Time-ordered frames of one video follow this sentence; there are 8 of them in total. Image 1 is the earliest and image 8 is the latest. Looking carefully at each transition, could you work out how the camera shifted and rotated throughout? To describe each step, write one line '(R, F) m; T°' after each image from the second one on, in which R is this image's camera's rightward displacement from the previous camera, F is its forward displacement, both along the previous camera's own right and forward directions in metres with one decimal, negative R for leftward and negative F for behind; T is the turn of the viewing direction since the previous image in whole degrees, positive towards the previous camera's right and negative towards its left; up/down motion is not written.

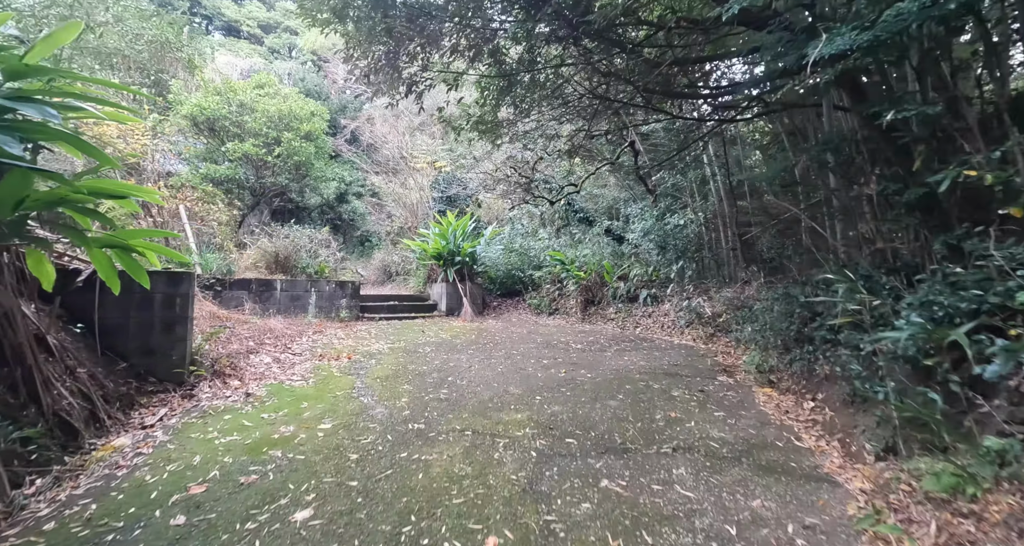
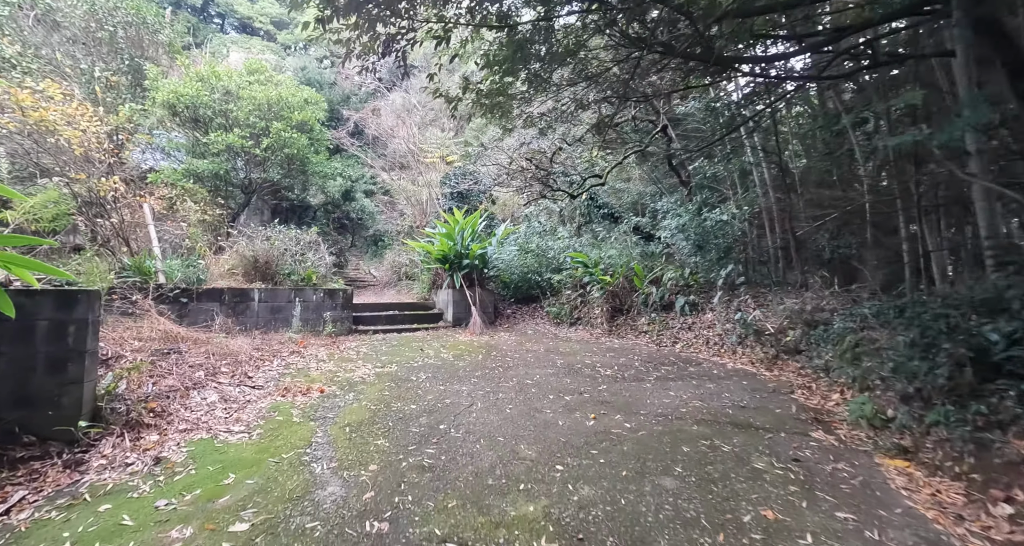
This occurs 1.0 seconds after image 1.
(0.0, +0.9) m; -2°
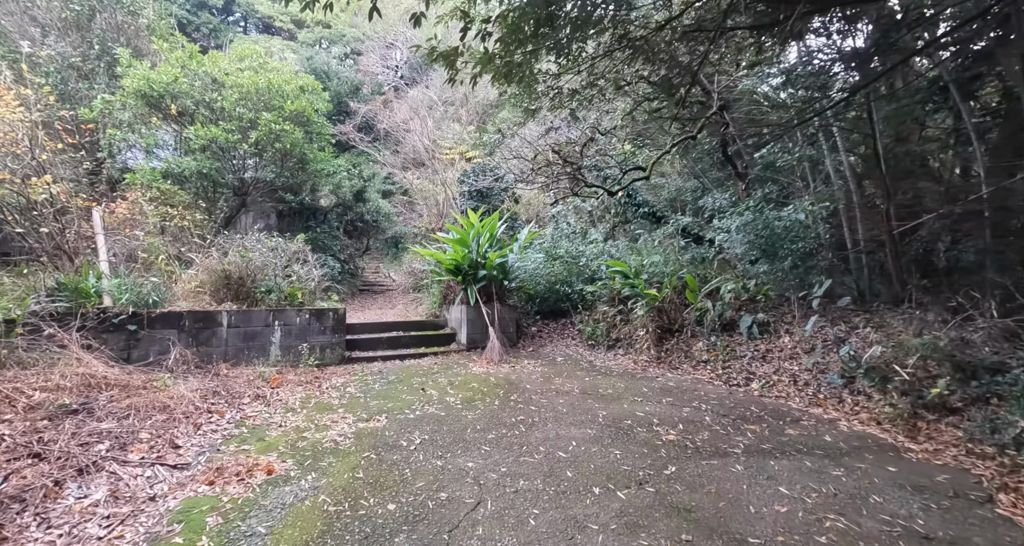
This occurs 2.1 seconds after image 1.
(0.0, +1.0) m; -3°
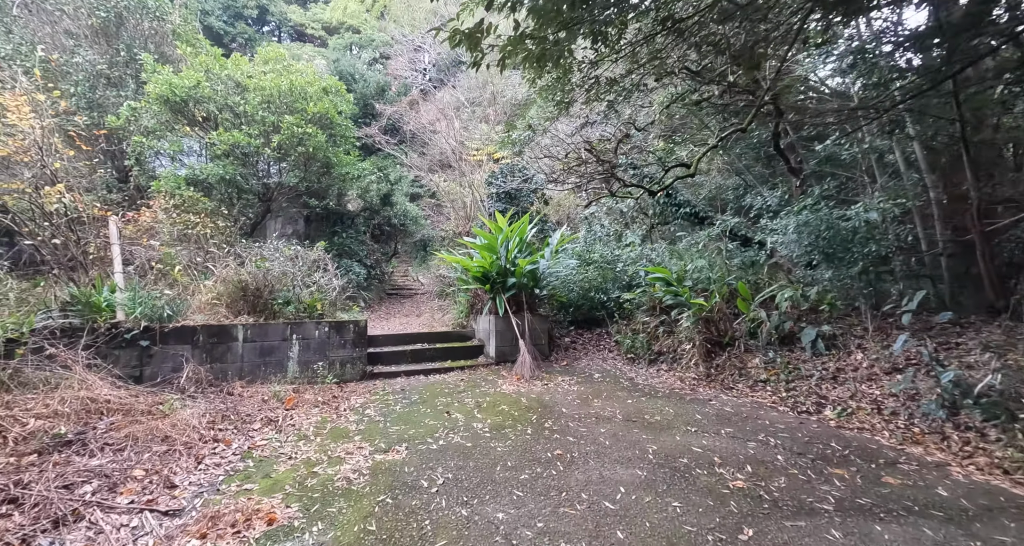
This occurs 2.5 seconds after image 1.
(0.0, +0.4) m; -4°
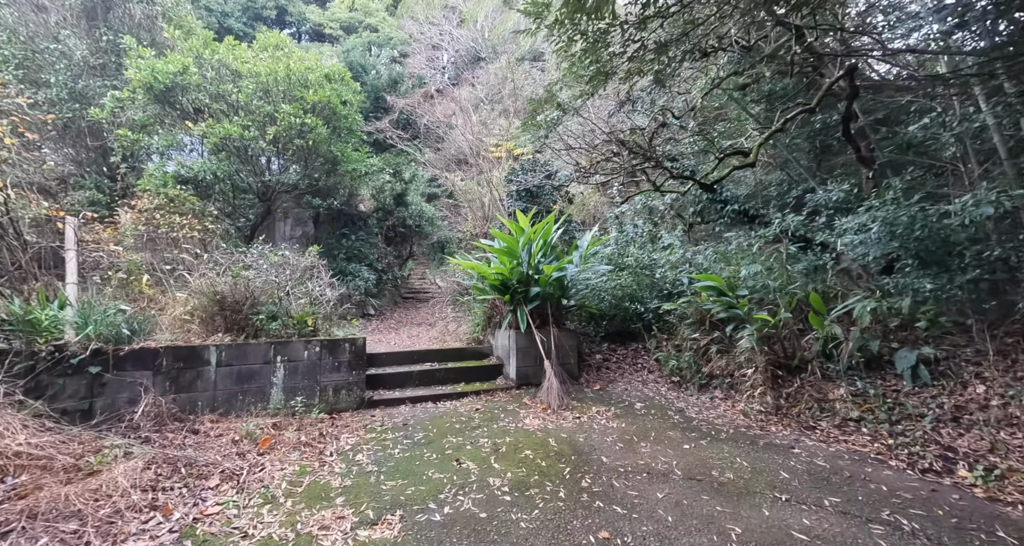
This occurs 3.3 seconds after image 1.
(0.0, +0.7) m; -2°
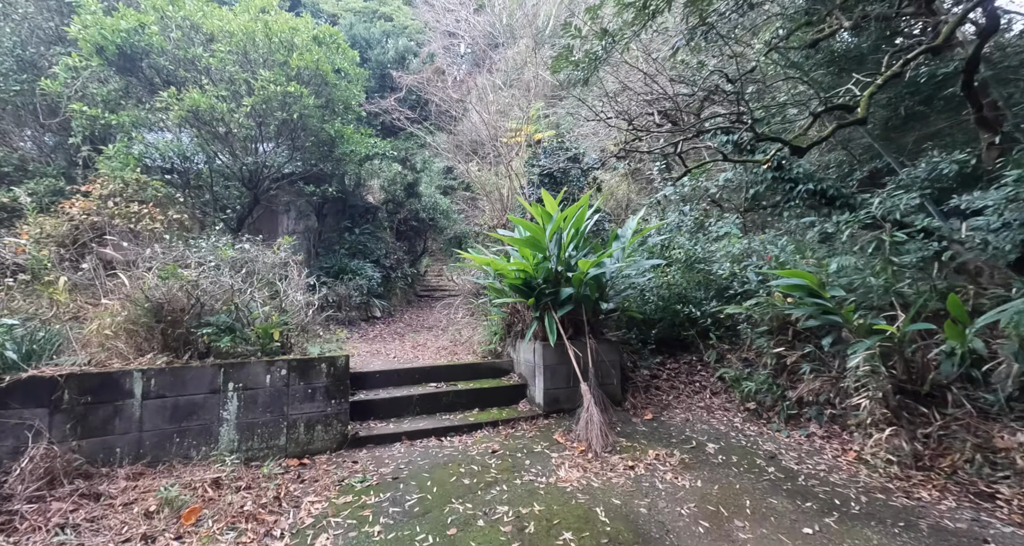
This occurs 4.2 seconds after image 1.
(0.0, +0.9) m; -2°
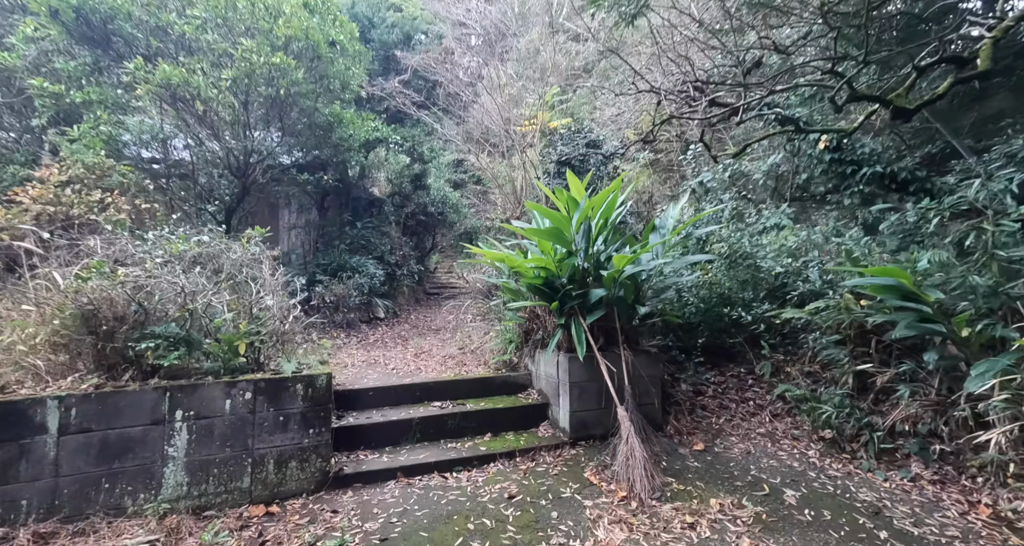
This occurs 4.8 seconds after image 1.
(-0.1, +0.6) m; -1°
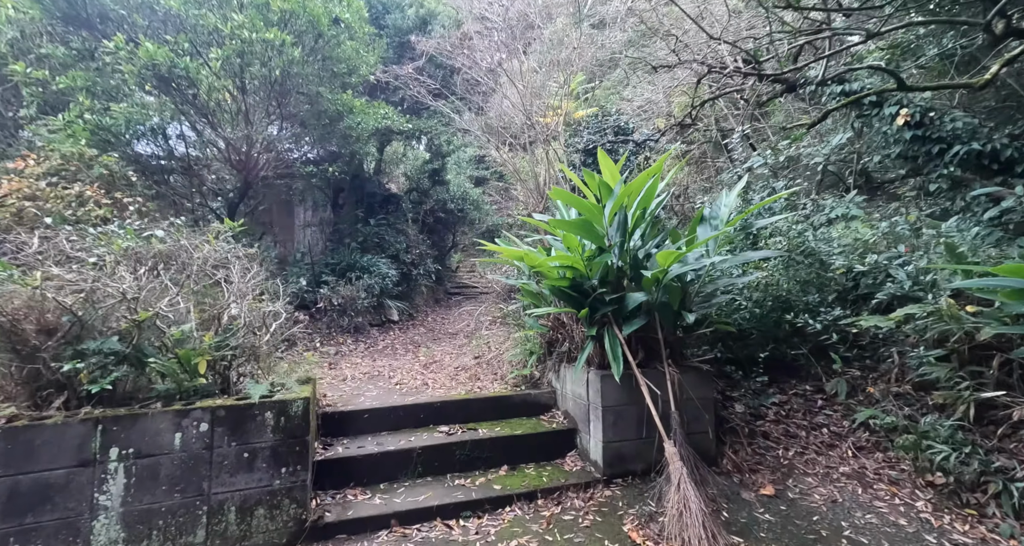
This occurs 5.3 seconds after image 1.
(0.0, +0.5) m; -3°
